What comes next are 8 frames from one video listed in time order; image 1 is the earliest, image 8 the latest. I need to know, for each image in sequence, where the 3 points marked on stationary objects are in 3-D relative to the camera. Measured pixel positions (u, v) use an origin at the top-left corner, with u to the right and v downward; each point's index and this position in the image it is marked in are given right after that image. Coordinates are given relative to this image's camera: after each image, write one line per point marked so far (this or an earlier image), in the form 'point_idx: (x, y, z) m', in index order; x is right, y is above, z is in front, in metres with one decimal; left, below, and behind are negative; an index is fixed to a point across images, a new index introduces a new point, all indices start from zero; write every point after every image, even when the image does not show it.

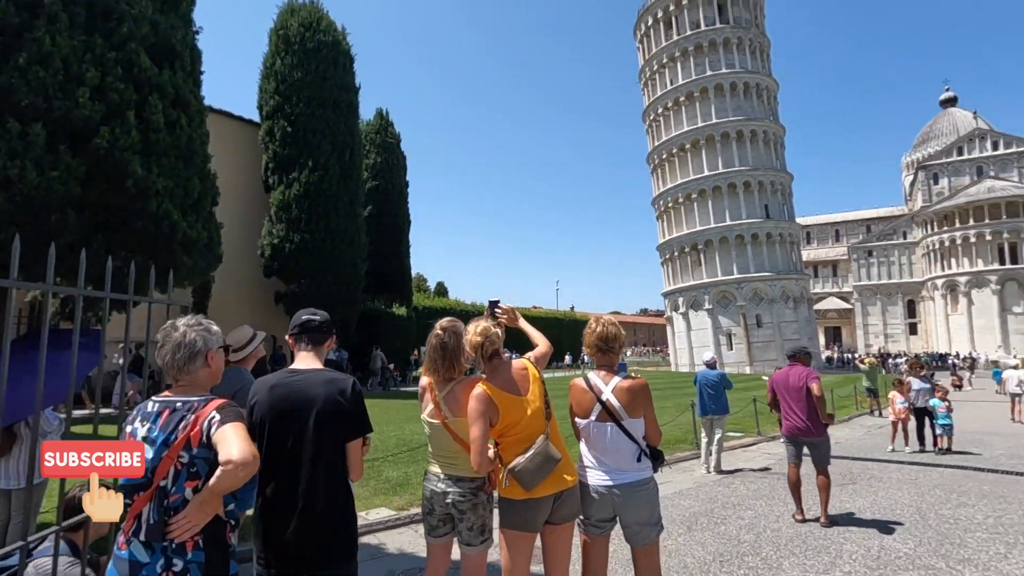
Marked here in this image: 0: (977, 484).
0: (+7.2, -3.1, +8.3) m
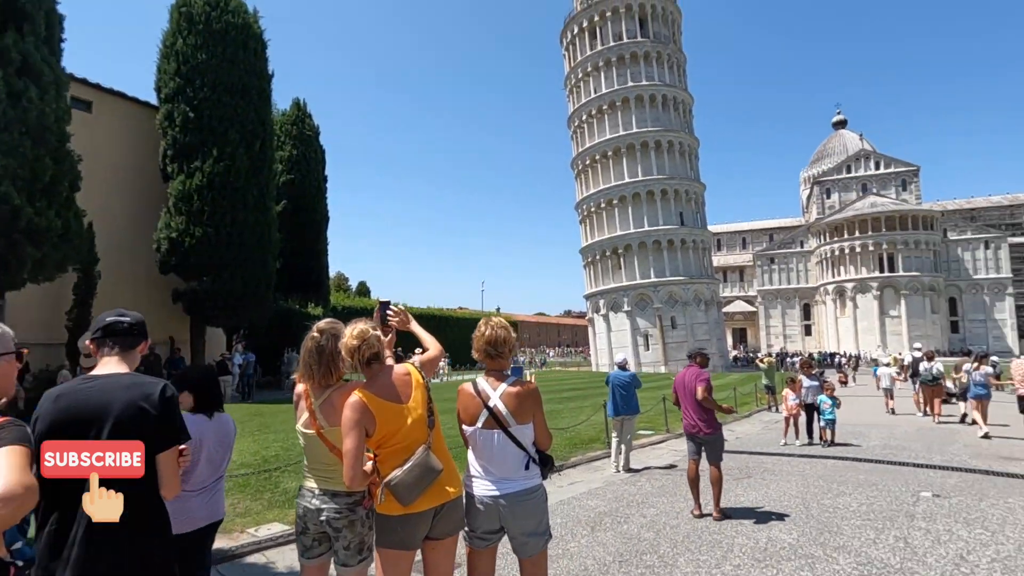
0: (+5.8, -3.1, +9.0) m
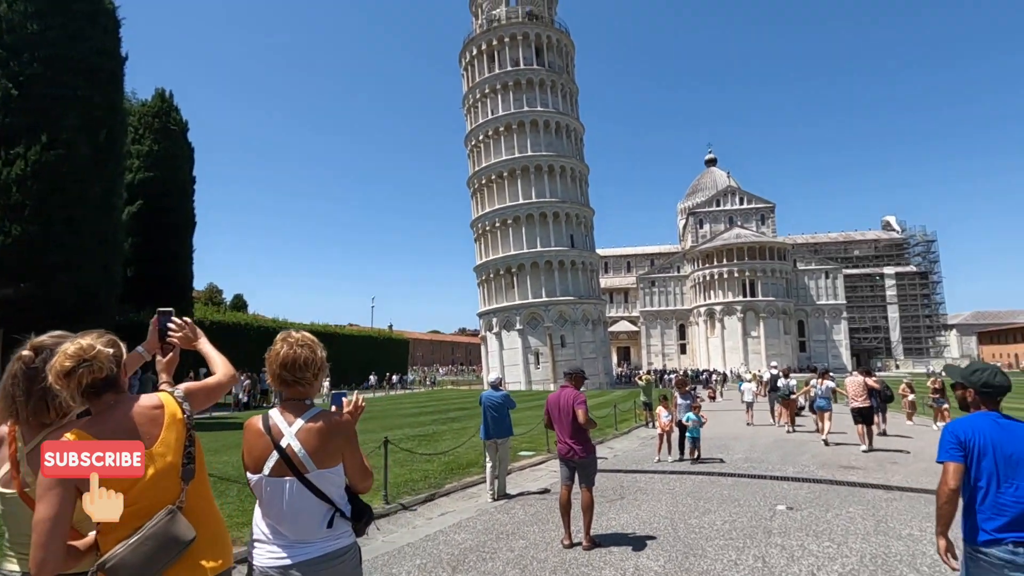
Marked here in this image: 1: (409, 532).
0: (+3.6, -3.5, +9.3) m
1: (-1.4, -3.4, +7.4) m
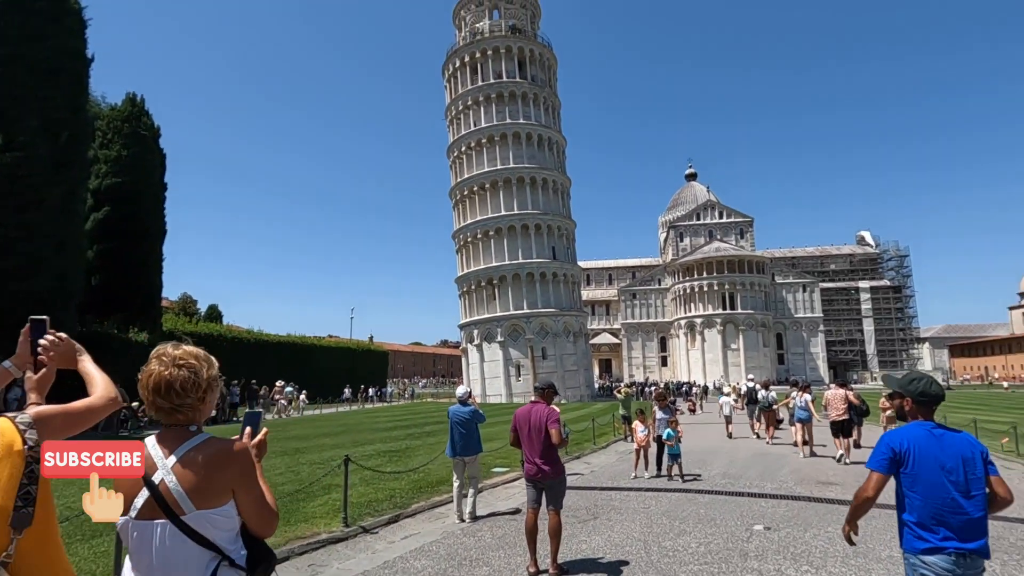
0: (+3.1, -3.7, +9.0) m
1: (-1.9, -3.5, +6.9) m
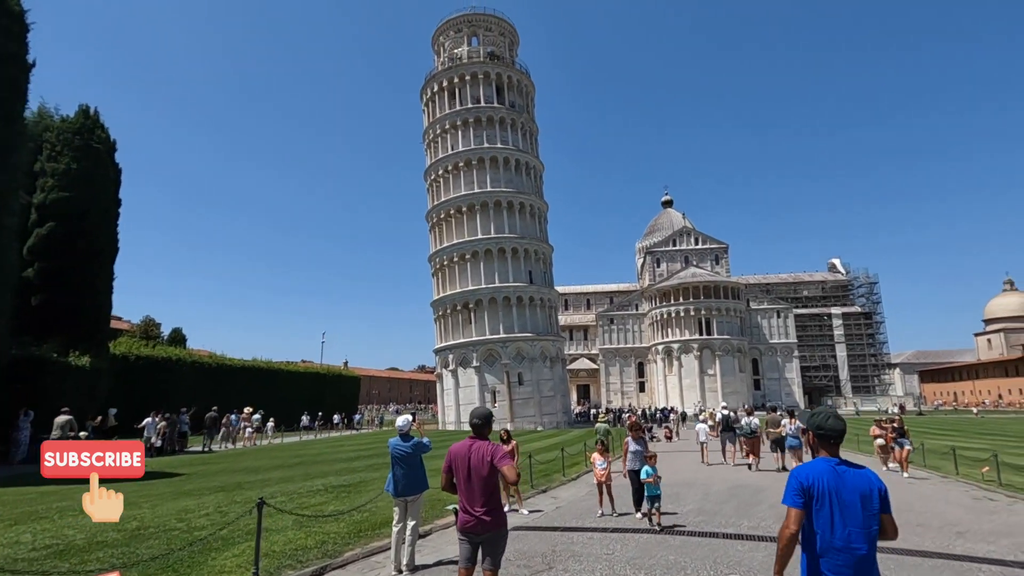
0: (+2.3, -3.9, +8.0) m
1: (-2.6, -3.6, +5.8) m
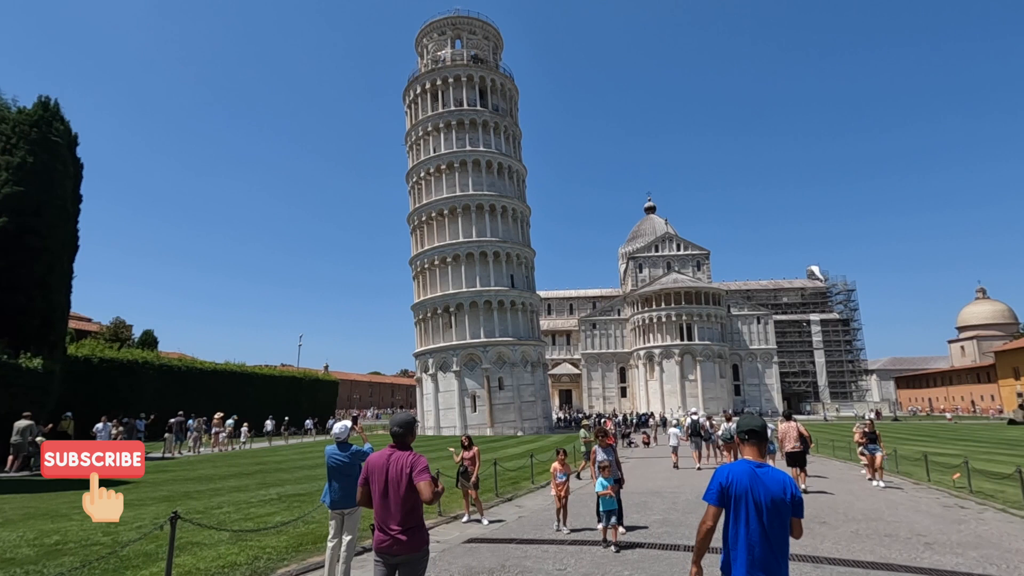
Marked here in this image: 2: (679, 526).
0: (+1.5, -3.9, +7.5) m
1: (-3.3, -3.5, +5.1) m
2: (+3.4, -4.8, +10.8) m
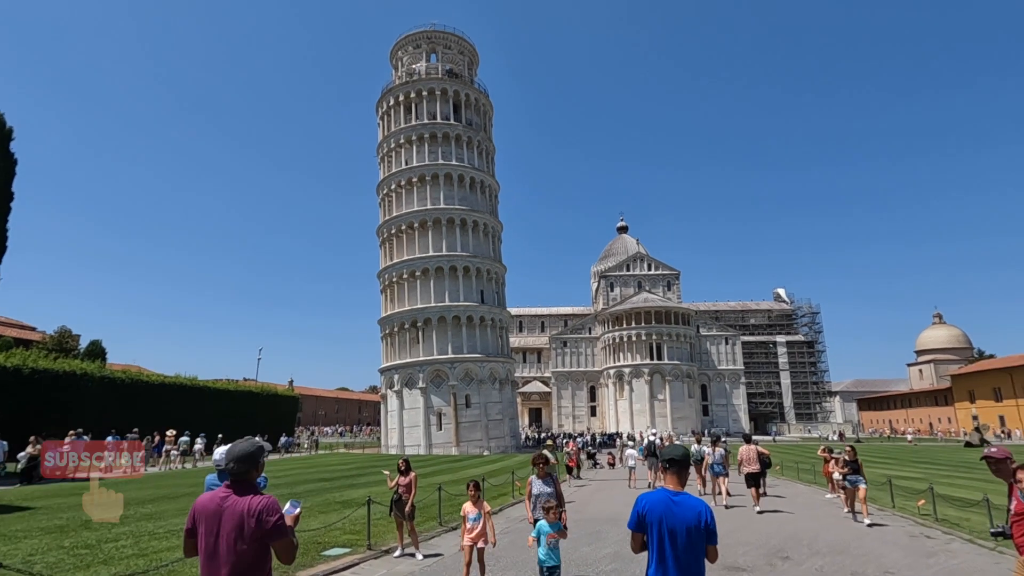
0: (+0.5, -4.0, +6.4) m
1: (-4.2, -3.4, +3.8) m
2: (+2.2, -5.0, +9.8) m
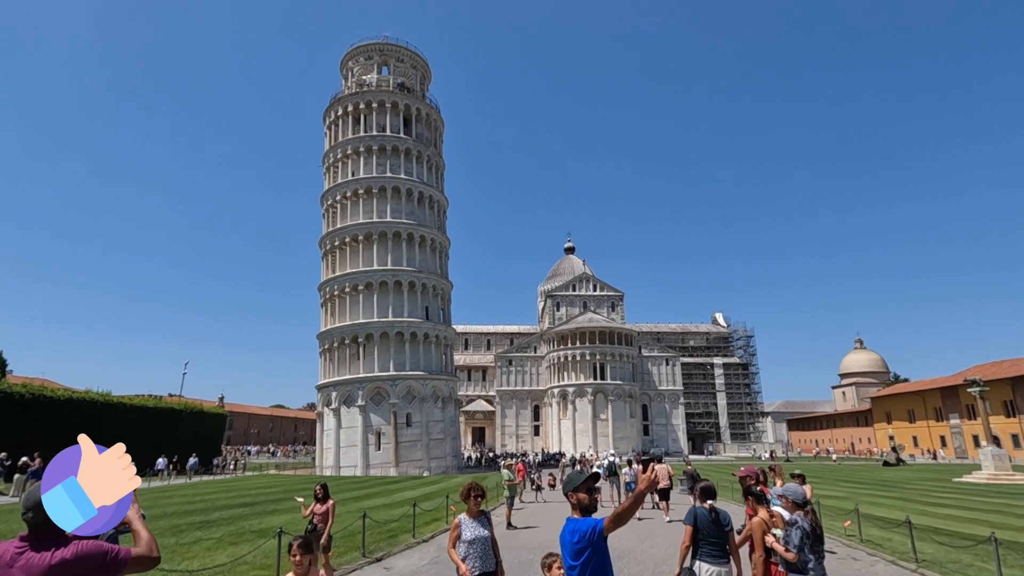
0: (-0.4, -4.1, +5.8) m
1: (-4.8, -3.3, +2.8) m
2: (+0.9, -5.3, +9.3) m
